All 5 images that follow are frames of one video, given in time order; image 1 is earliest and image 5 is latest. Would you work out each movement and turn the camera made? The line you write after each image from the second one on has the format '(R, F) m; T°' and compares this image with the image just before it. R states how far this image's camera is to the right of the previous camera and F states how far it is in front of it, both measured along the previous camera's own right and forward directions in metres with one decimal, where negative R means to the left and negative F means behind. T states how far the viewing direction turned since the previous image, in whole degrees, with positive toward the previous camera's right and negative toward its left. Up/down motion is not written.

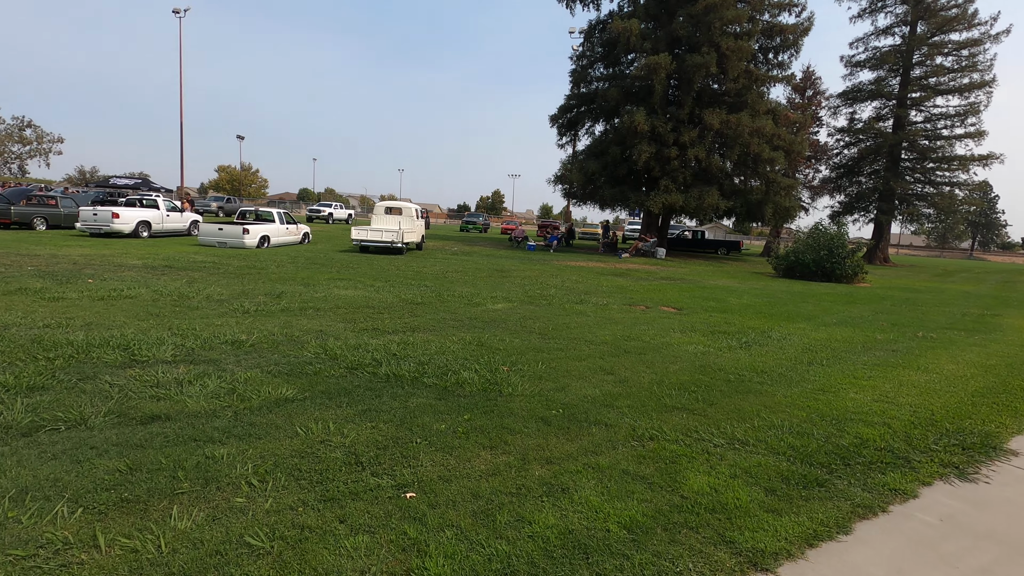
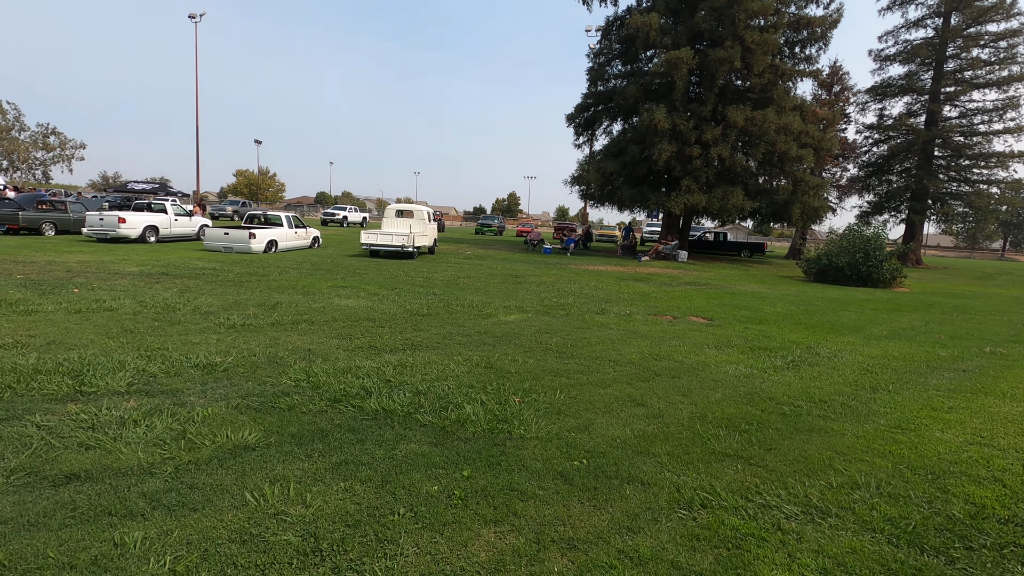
(0.0, +0.8) m; -2°
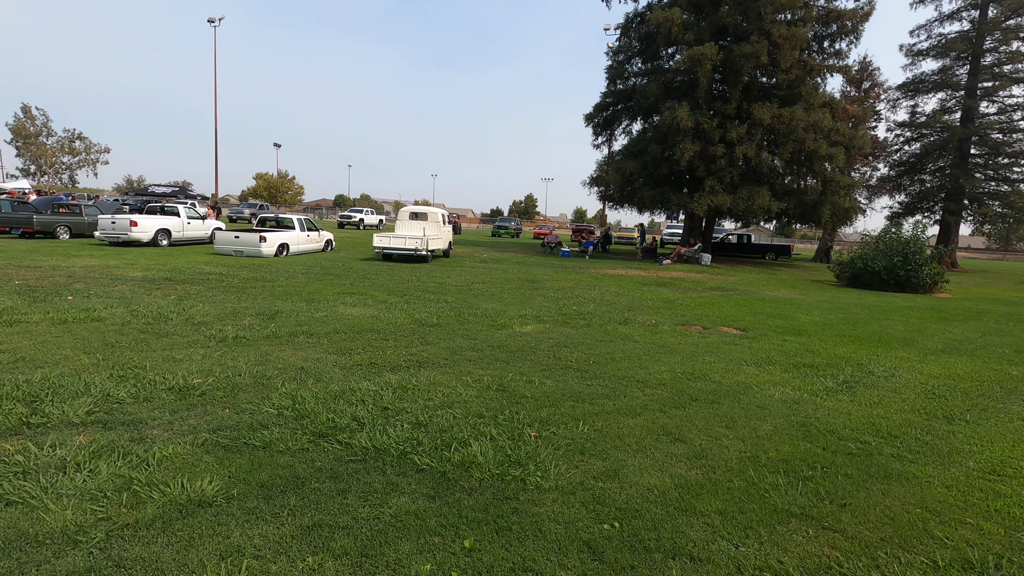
(0.0, +0.7) m; -2°
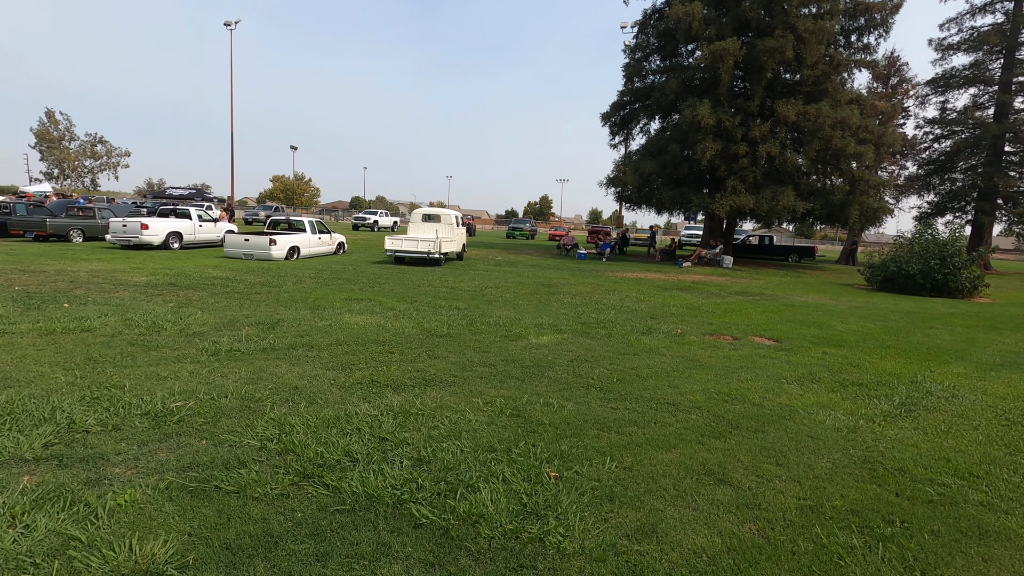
(0.0, +0.6) m; -2°
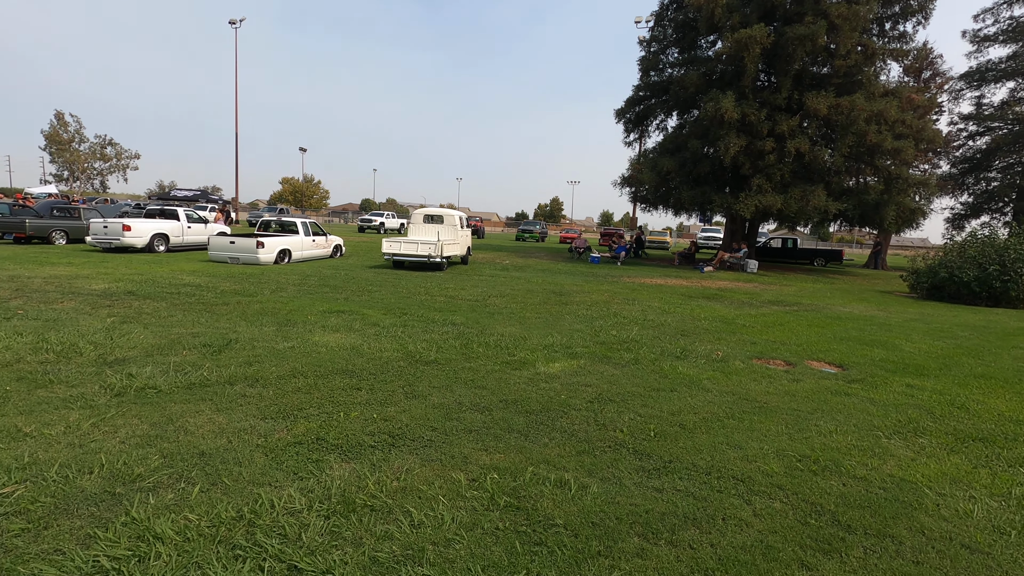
(+0.1, +1.5) m; -1°
